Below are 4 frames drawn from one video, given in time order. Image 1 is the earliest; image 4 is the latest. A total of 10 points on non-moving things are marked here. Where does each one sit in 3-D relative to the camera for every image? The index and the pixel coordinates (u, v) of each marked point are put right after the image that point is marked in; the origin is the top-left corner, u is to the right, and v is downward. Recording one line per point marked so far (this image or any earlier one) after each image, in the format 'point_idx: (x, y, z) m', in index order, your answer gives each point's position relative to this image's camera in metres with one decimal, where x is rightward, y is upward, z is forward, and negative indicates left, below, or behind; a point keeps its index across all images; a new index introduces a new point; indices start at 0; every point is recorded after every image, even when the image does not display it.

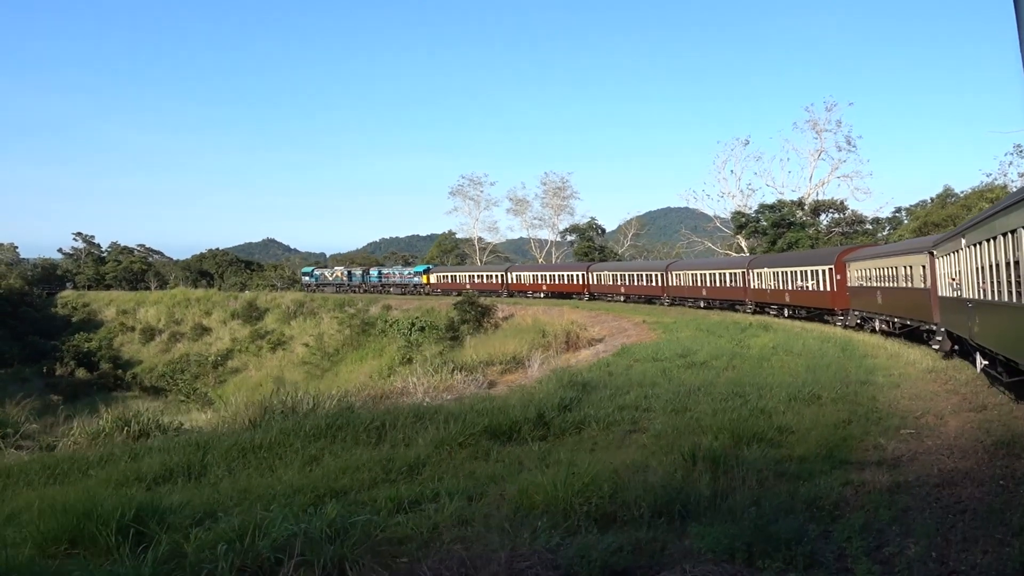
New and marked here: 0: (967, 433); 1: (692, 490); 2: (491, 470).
0: (+5.2, -1.7, +8.7) m
1: (+1.3, -1.5, +5.5) m
2: (-0.2, -1.6, +6.7) m
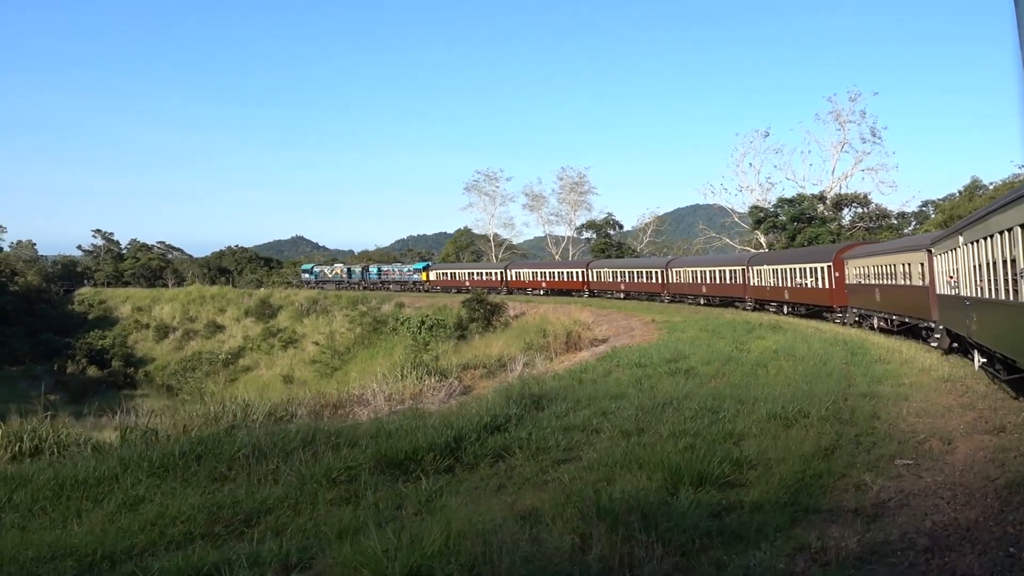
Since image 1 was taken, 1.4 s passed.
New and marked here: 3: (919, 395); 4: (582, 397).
0: (+4.3, -1.6, +7.0) m
1: (+0.3, -1.5, +4.0) m
2: (-1.1, -1.6, +5.3) m
3: (+6.4, -1.7, +12.0) m
4: (+1.0, -1.6, +10.9) m
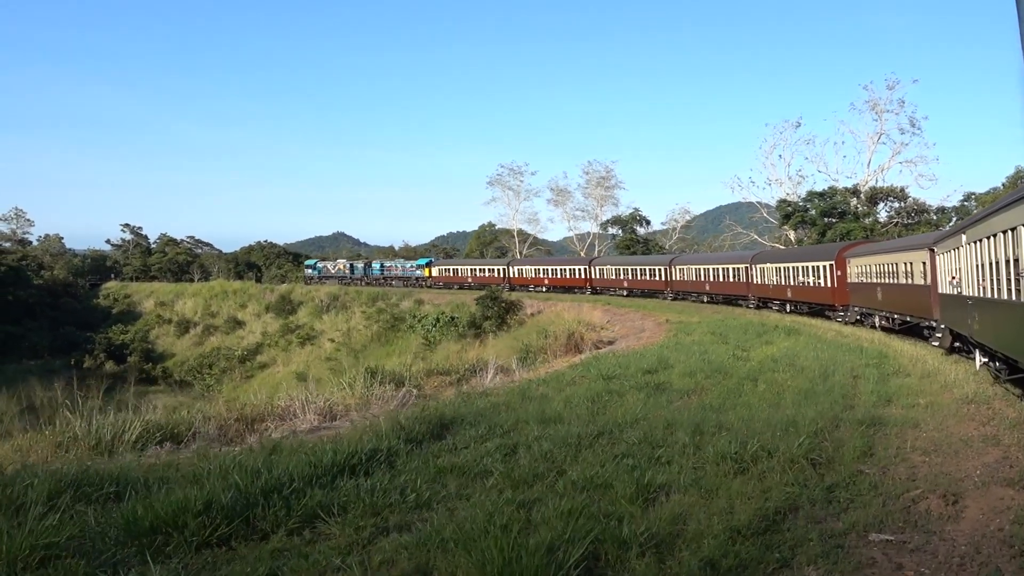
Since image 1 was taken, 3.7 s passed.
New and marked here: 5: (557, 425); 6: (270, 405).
0: (+3.0, -1.7, +4.9) m
1: (-1.1, -1.5, +2.1) m
2: (-2.4, -1.6, +3.4) m
3: (+5.4, -1.7, +9.8) m
4: (-0.1, -1.5, +8.9) m
5: (+0.5, -1.5, +8.6) m
6: (-4.8, -2.2, +14.9) m
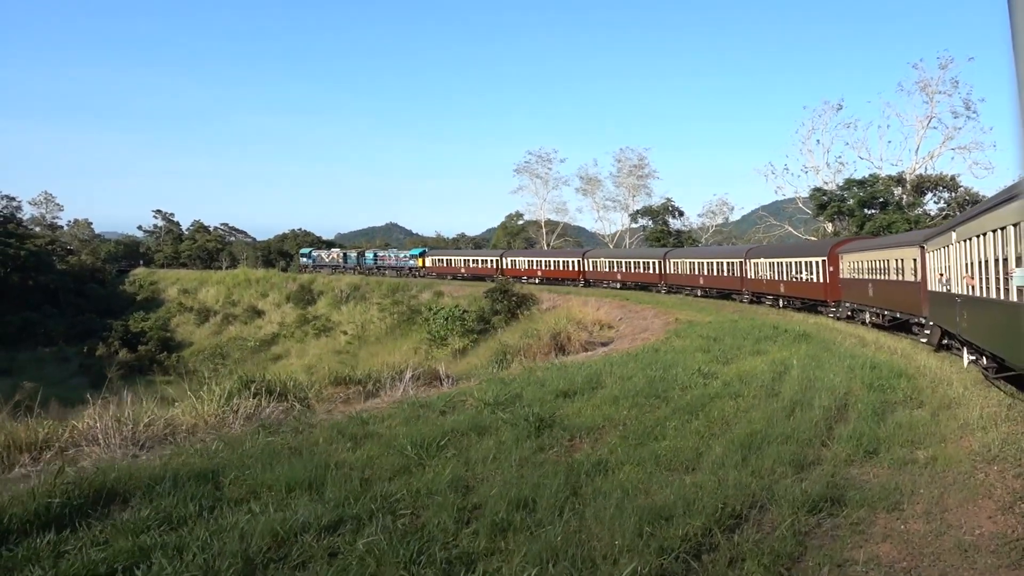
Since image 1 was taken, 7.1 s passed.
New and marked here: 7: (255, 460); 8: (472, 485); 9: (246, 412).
0: (+0.8, -1.7, +1.6) m
1: (-3.5, -1.5, -1.0) m
2: (-4.8, -1.6, +0.4) m
3: (+3.4, -1.7, +6.4) m
4: (-2.1, -1.5, +5.8) m
5: (-1.5, -1.5, +5.5) m
6: (-6.4, -2.1, +12.1) m
7: (-2.2, -1.5, +6.6) m
8: (-0.3, -1.5, +5.9) m
9: (-4.0, -1.9, +11.7) m
